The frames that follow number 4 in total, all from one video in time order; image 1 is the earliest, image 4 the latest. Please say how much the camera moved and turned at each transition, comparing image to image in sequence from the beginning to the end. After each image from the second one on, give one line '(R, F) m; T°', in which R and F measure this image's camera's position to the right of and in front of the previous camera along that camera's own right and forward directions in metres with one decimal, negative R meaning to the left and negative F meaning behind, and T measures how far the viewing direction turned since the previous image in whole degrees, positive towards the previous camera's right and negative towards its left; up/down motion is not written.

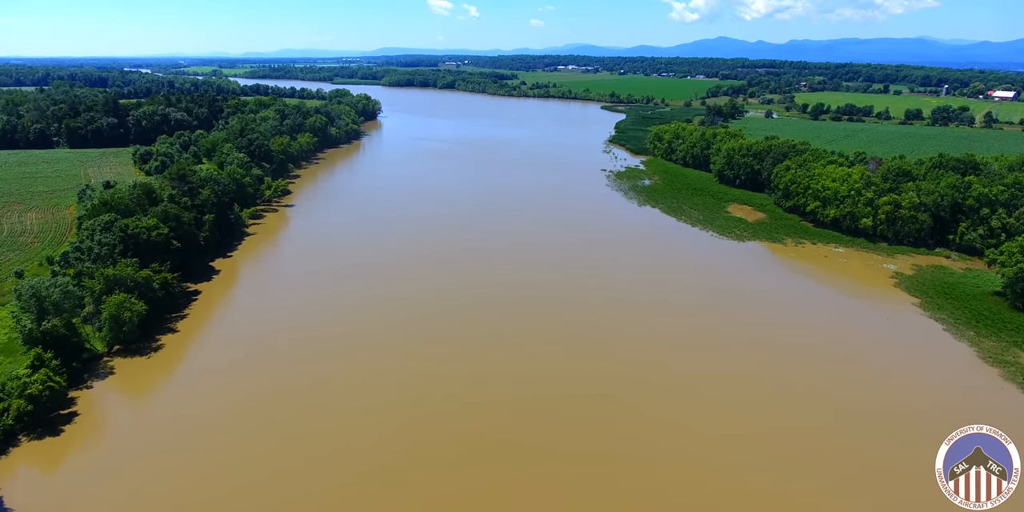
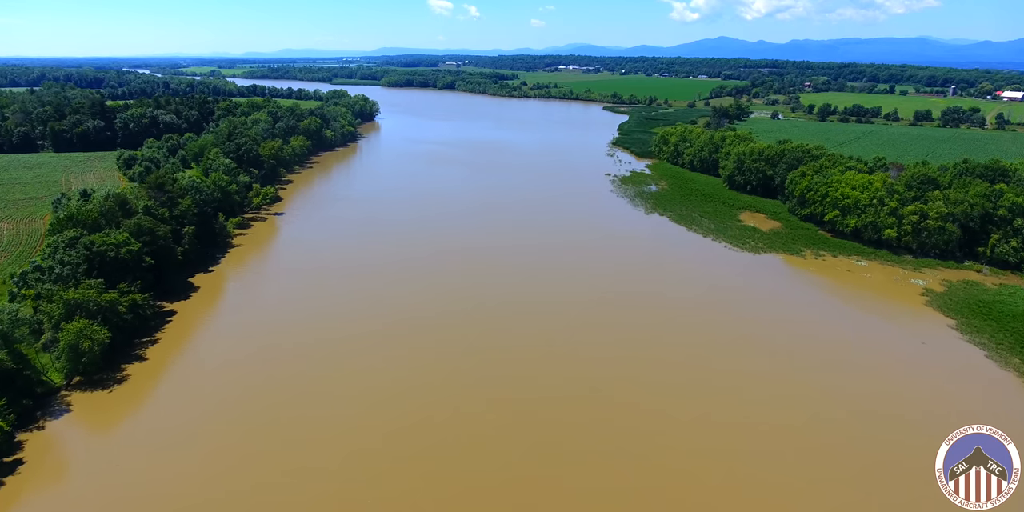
(0.0, +0.5) m; 0°
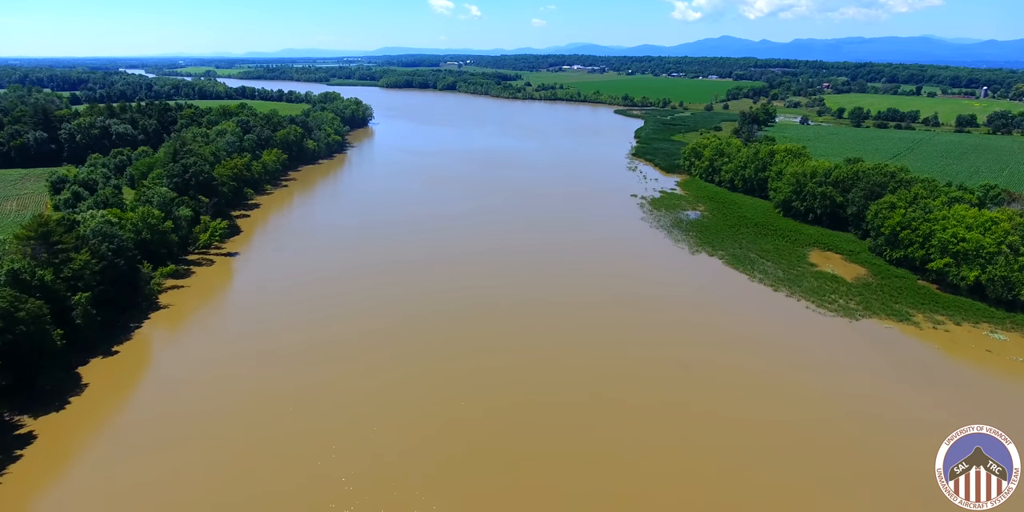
(-0.1, +1.8) m; 0°
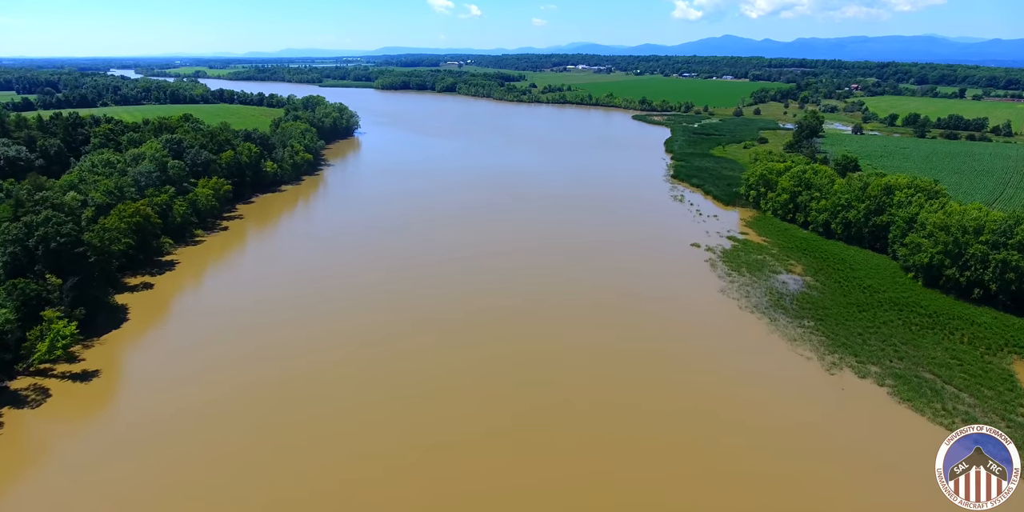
(-0.2, +2.7) m; 0°
